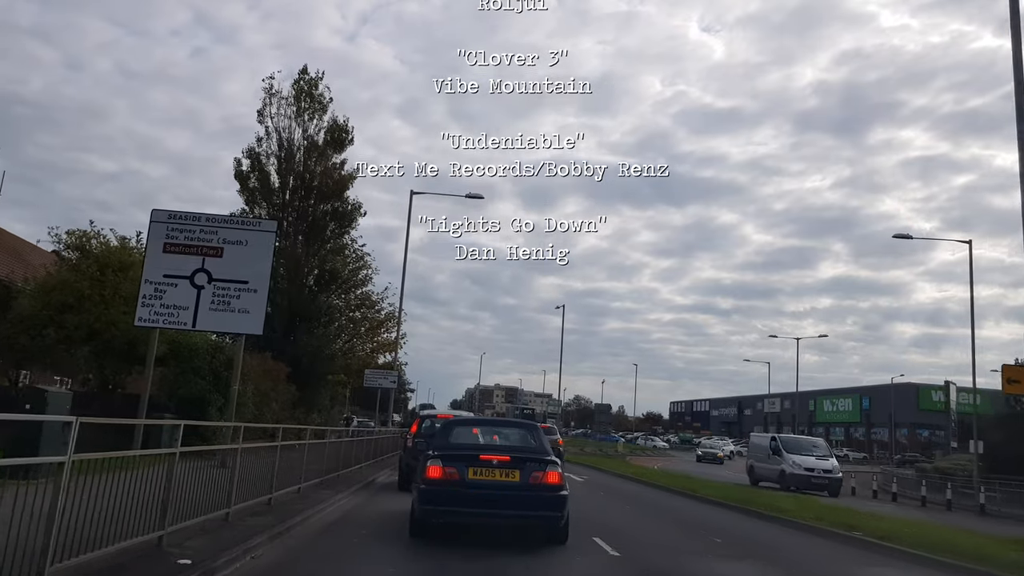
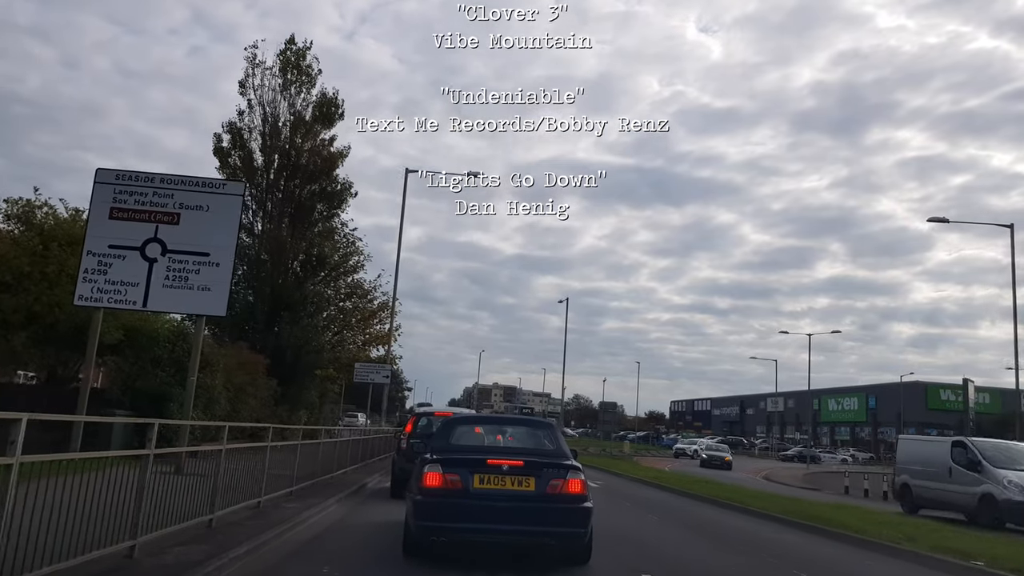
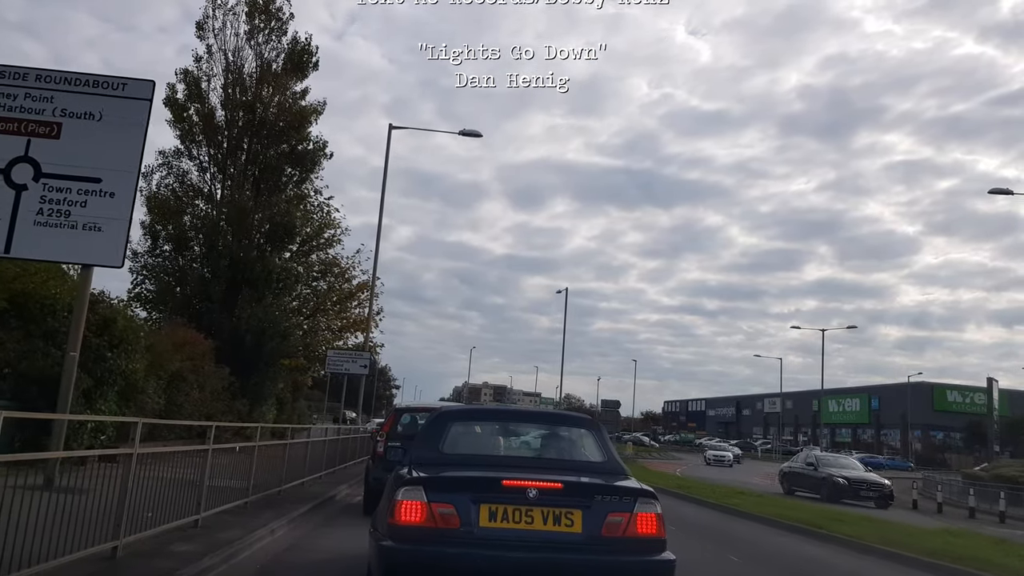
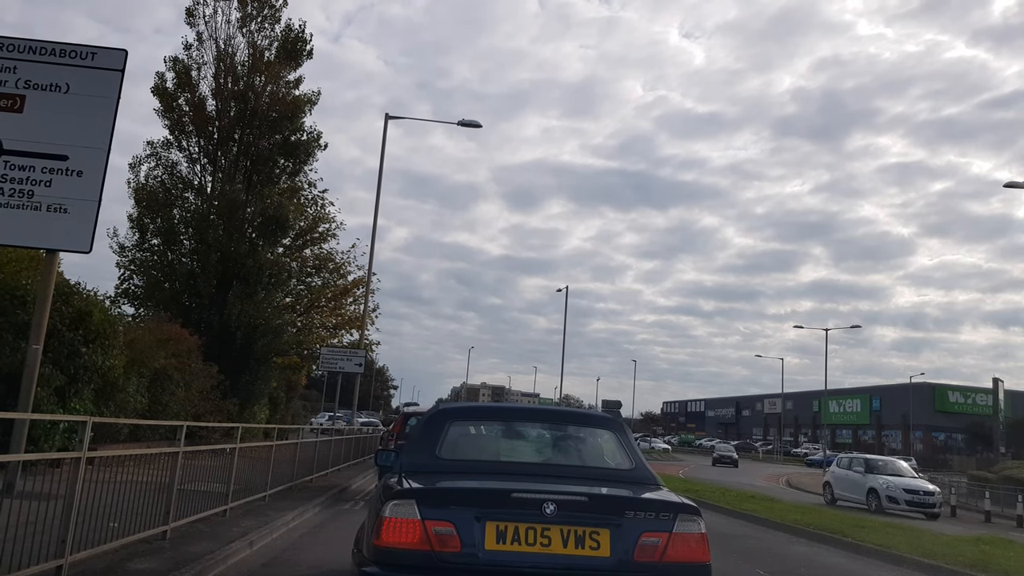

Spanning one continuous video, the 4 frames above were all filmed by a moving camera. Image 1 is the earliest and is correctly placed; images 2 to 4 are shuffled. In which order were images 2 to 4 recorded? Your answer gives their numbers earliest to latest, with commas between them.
2, 3, 4
